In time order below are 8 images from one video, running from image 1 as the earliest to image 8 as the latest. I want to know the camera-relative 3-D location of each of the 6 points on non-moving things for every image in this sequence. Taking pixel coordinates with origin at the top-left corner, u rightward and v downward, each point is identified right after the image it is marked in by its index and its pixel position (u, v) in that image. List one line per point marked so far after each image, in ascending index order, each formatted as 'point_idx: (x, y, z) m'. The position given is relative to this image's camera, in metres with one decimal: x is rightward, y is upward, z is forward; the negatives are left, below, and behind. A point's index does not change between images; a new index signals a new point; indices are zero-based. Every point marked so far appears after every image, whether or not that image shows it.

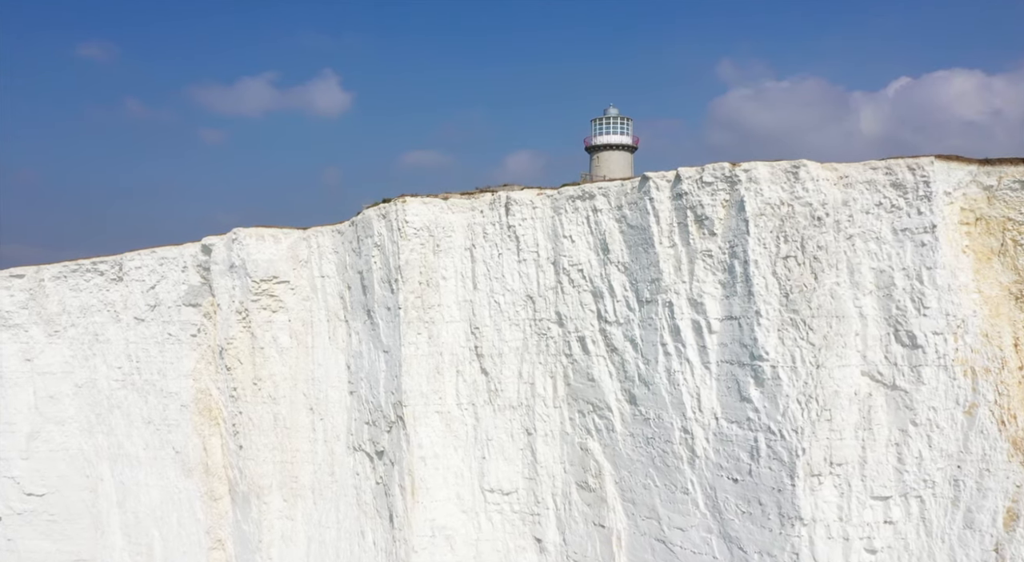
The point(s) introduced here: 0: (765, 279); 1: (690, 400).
0: (+4.8, 0.0, +16.4) m
1: (+3.6, -2.4, +17.7) m
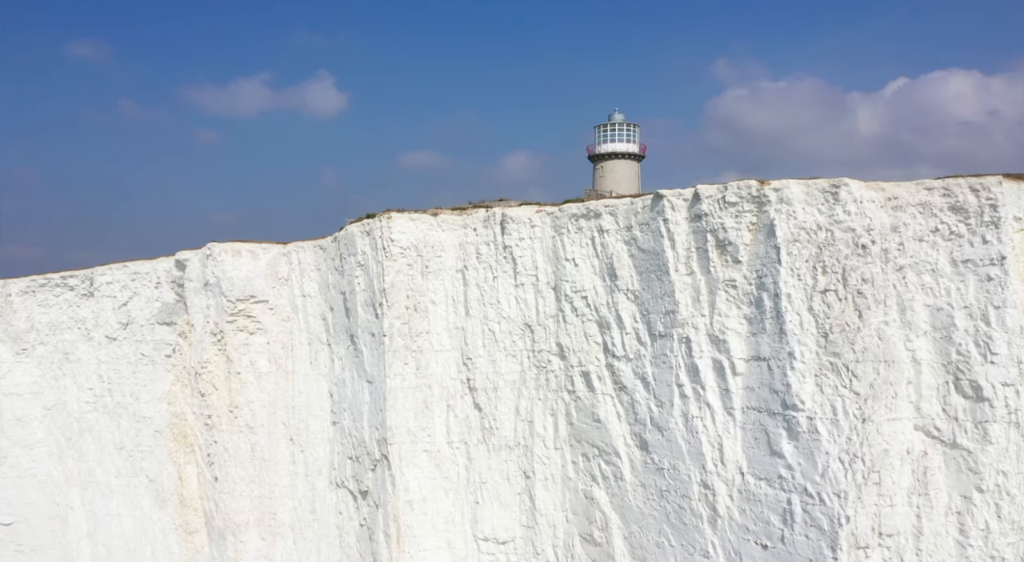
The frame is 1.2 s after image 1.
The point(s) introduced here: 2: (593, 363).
0: (+4.7, -0.6, +14.2) m
1: (+3.5, -3.0, +15.5) m
2: (+1.7, -1.7, +18.3) m
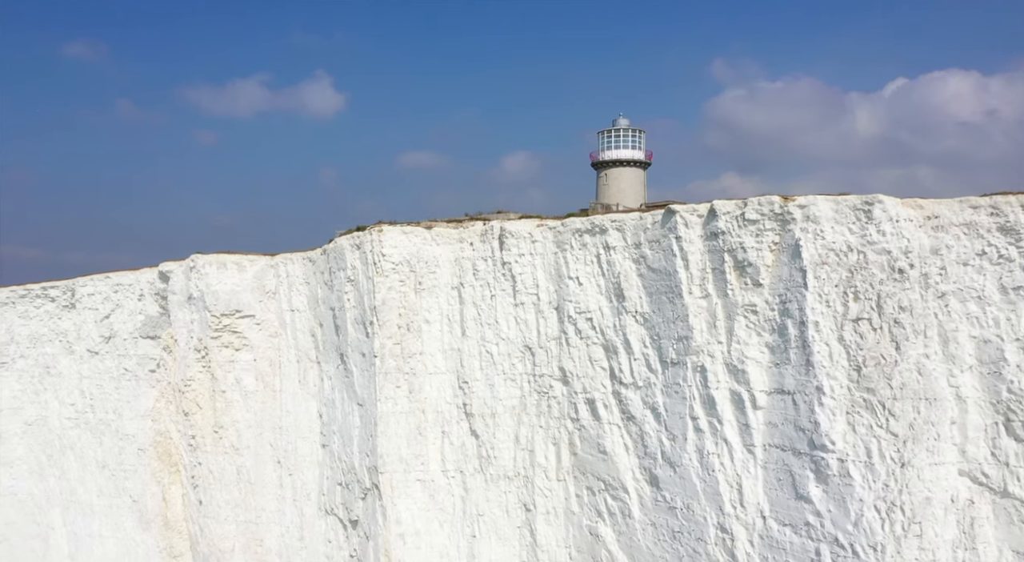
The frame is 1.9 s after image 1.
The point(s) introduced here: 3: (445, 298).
0: (+4.7, -1.0, +12.9) m
1: (+3.5, -3.4, +14.1) m
2: (+1.7, -2.1, +16.9) m
3: (-1.5, -0.4, +20.0) m
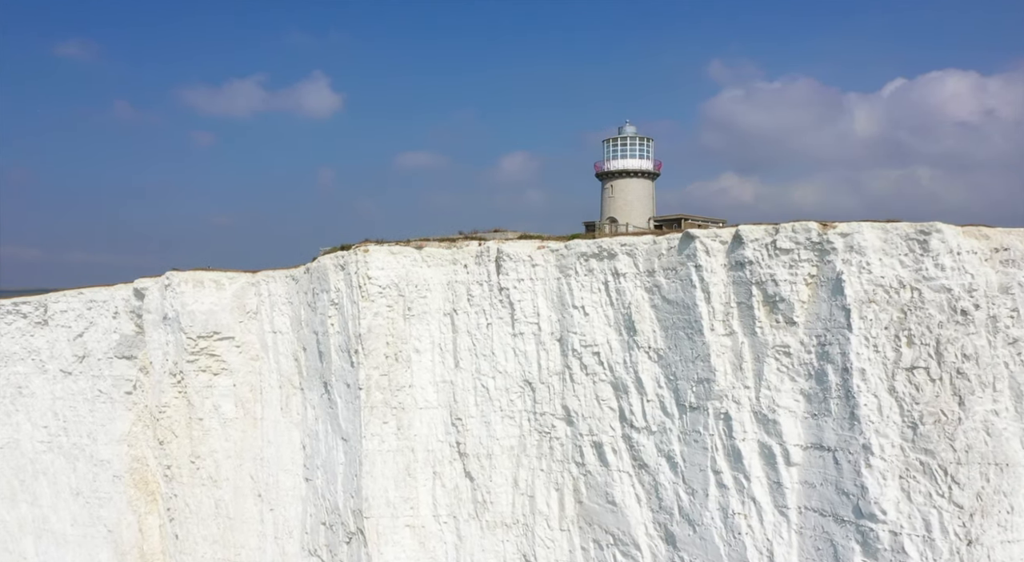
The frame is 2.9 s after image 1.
0: (+4.7, -1.5, +11.1) m
1: (+3.5, -3.9, +12.4) m
2: (+1.7, -2.7, +15.1) m
3: (-1.6, -0.9, +18.3) m
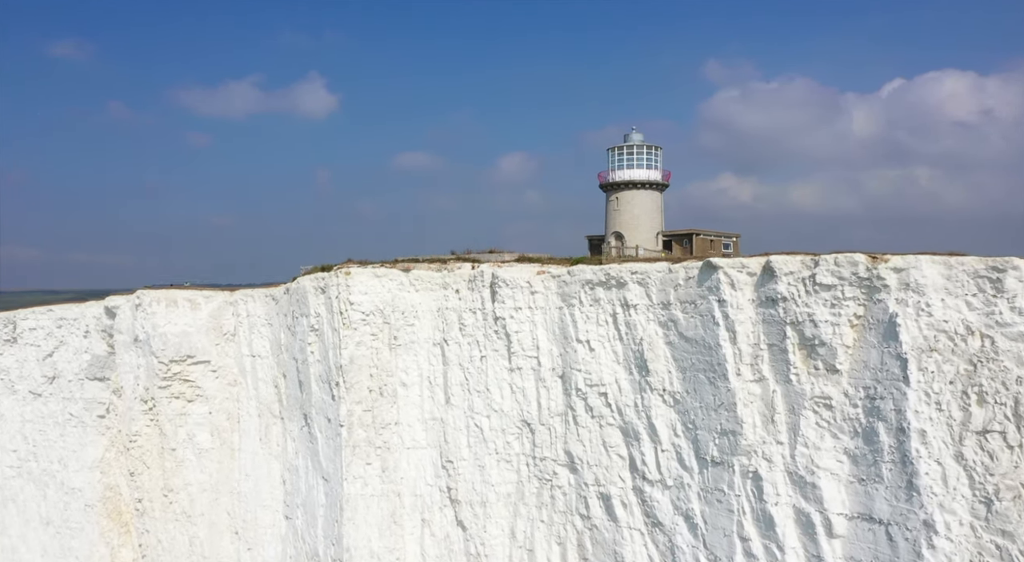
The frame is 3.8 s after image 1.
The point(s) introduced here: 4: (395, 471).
0: (+4.6, -2.0, +9.4) m
1: (+3.5, -4.4, +10.6) m
2: (+1.6, -3.2, +13.4) m
3: (-1.6, -1.4, +16.5) m
4: (-2.2, -3.6, +16.2) m
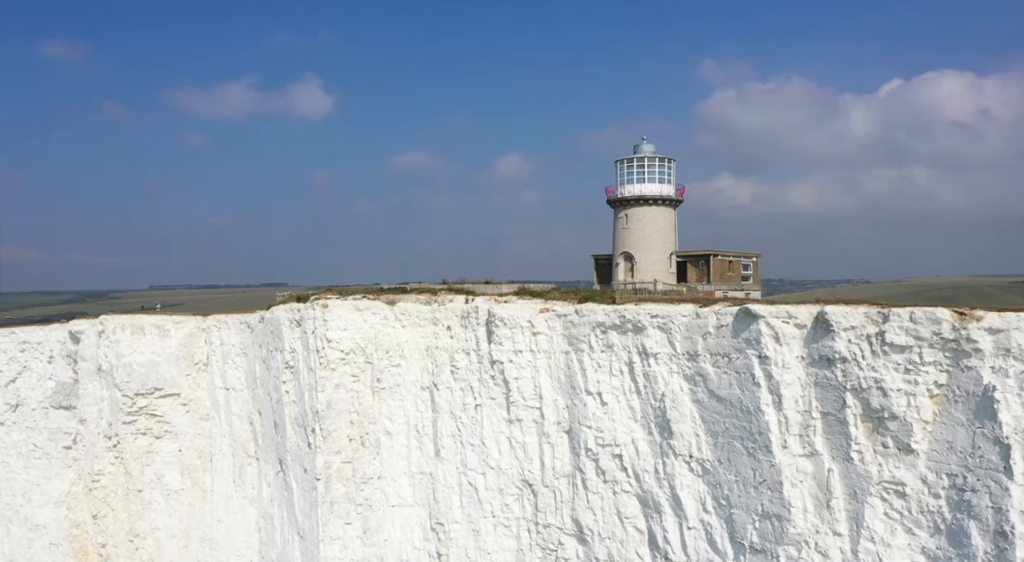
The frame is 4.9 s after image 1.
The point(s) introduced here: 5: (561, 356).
0: (+4.6, -2.6, +7.4) m
1: (+3.4, -5.0, +8.6) m
2: (+1.6, -3.7, +11.4) m
3: (-1.7, -2.0, +14.5) m
4: (-2.2, -4.2, +14.3) m
5: (+0.7, -1.1, +12.8) m
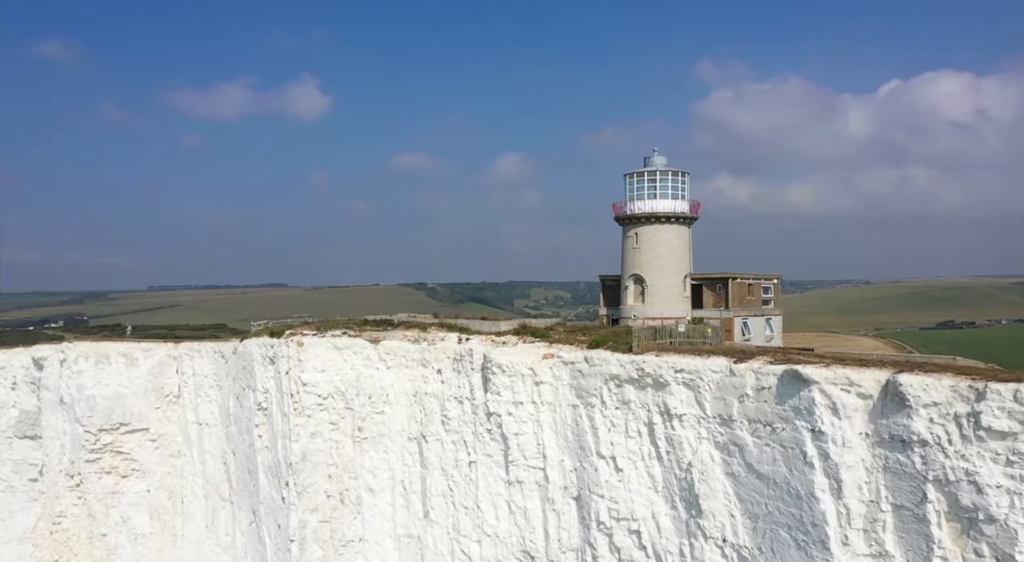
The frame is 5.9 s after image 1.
0: (+4.6, -3.1, +5.7) m
1: (+3.4, -5.5, +6.9) m
2: (+1.6, -4.3, +9.7) m
3: (-1.7, -2.6, +12.8) m
4: (-2.2, -4.7, +12.5) m
5: (+0.7, -1.6, +11.1) m
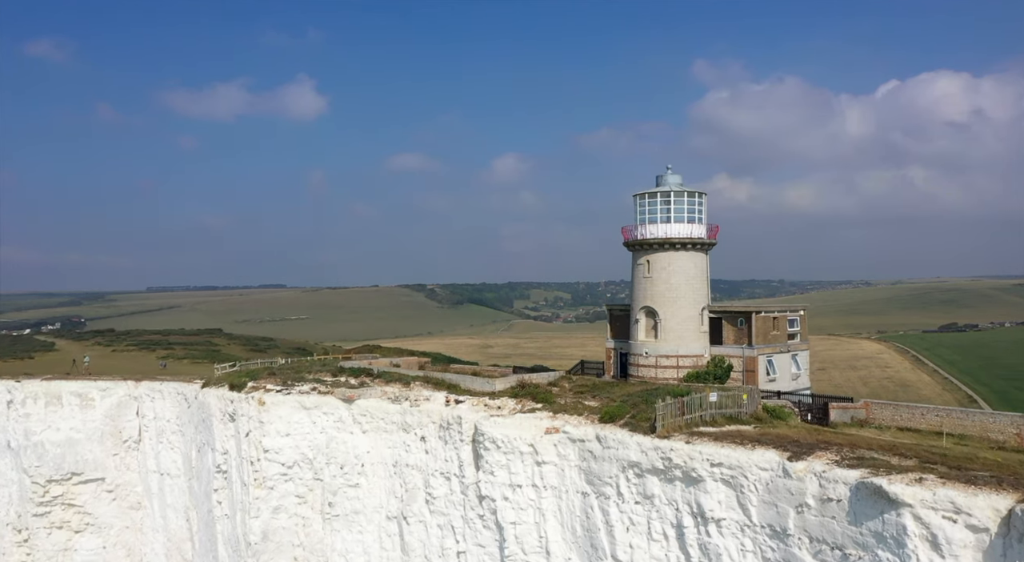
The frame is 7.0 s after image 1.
0: (+4.6, -3.7, +3.8) m
1: (+3.4, -6.2, +5.0) m
2: (+1.5, -4.9, +7.8) m
3: (-1.7, -3.2, +10.9) m
4: (-2.3, -5.3, +10.6) m
5: (+0.7, -2.2, +9.1) m
